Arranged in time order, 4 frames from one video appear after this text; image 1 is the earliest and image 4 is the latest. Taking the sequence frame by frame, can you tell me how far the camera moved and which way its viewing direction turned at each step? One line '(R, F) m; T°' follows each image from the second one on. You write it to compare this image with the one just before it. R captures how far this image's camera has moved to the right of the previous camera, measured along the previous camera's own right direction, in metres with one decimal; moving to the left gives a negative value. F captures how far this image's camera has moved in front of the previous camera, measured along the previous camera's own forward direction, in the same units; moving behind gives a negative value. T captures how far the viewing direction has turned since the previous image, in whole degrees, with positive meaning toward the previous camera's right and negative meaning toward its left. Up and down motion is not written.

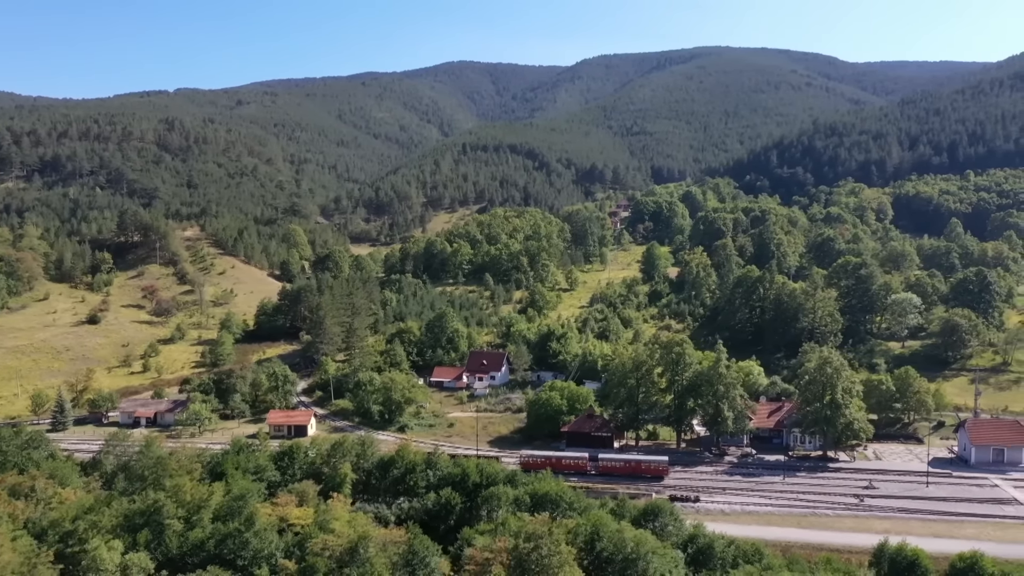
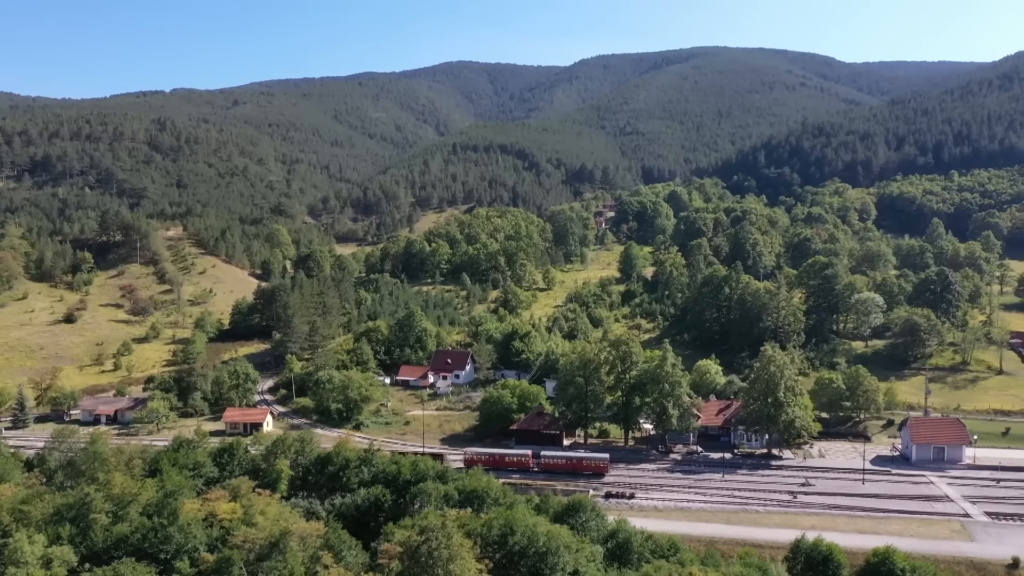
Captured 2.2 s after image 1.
(+3.9, -0.6) m; 0°
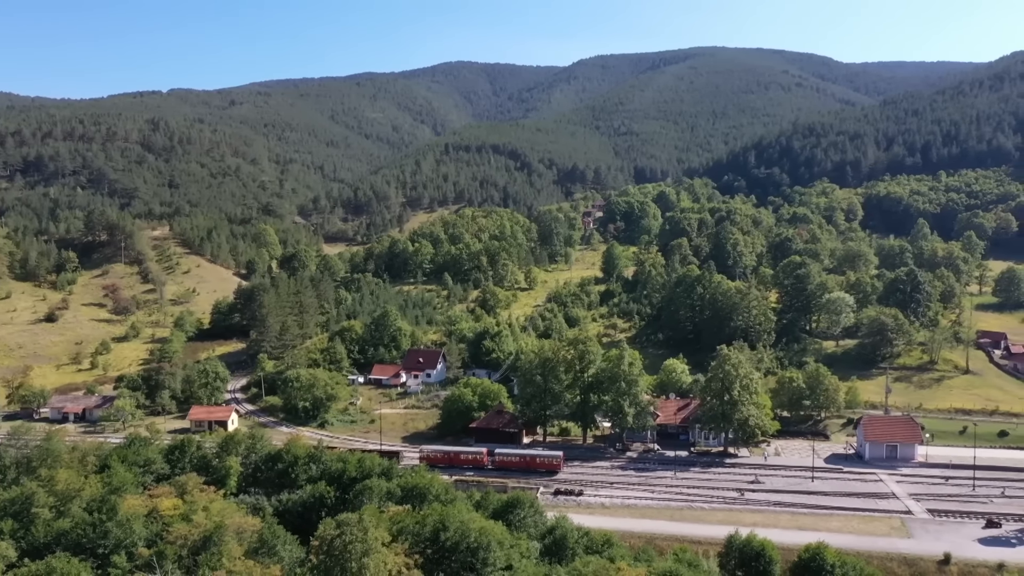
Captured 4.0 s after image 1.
(+3.1, -0.4) m; 0°
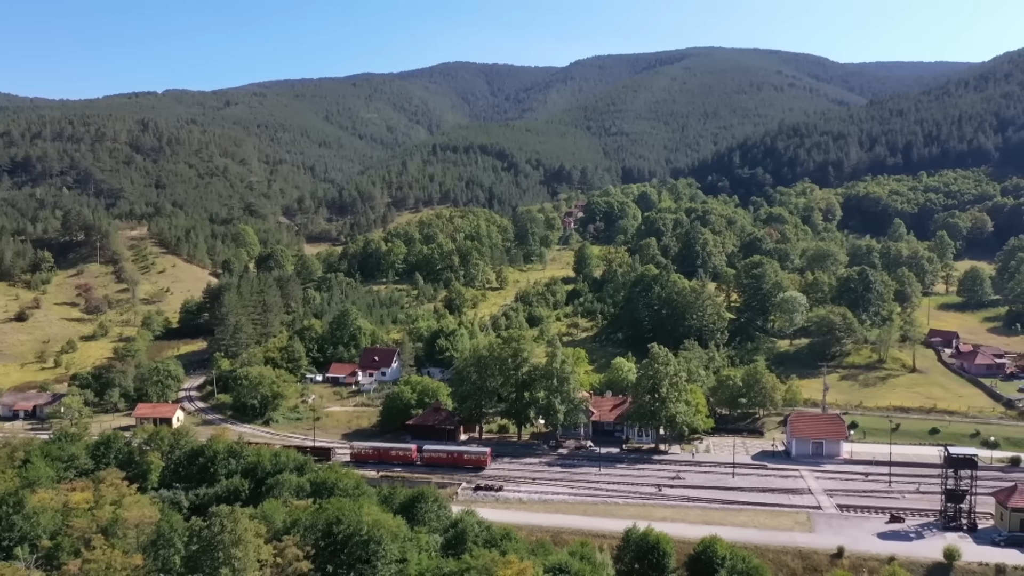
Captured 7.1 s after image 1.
(+5.0, -0.6) m; 0°
